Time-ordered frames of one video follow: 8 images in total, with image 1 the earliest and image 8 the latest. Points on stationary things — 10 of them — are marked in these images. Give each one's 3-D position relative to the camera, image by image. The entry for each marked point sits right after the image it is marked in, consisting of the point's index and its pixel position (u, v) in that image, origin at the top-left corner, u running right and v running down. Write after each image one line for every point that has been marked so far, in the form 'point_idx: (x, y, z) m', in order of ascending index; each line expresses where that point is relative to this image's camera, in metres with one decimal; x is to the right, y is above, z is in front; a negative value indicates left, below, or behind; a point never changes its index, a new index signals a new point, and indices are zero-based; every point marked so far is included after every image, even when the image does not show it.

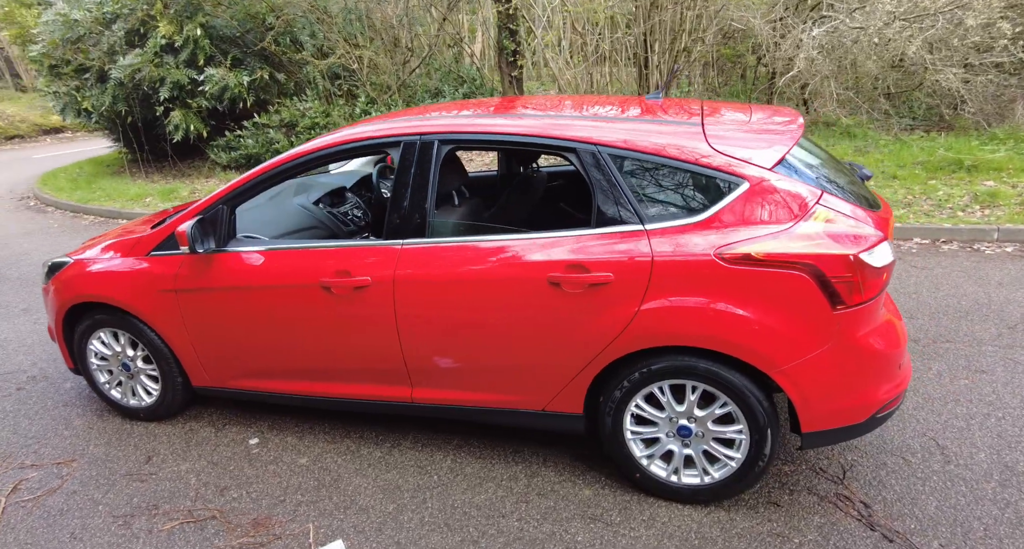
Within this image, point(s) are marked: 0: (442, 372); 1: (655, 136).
0: (-0.3, -0.4, +2.7) m
1: (+0.5, +0.6, +2.5) m
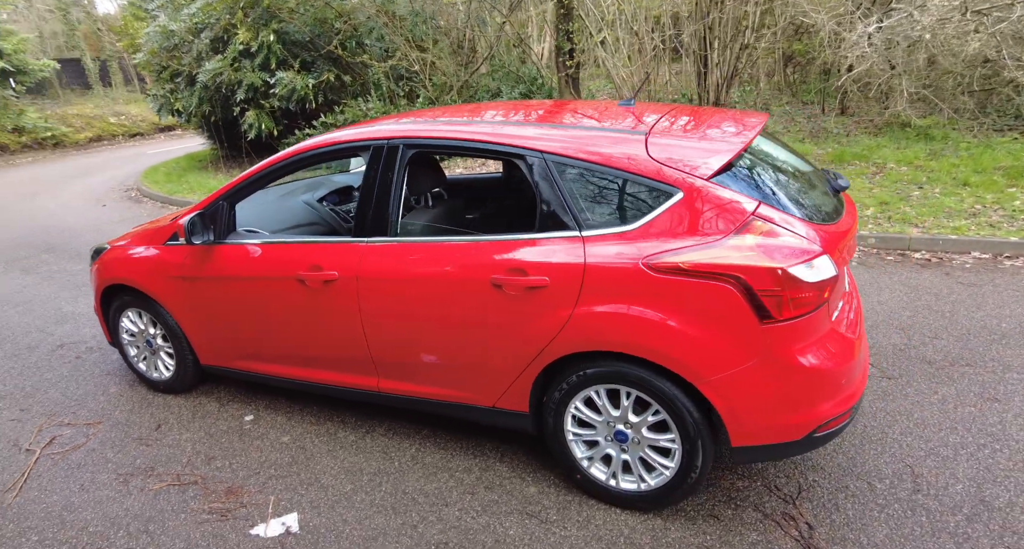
0: (-0.5, -0.4, +2.9) m
1: (+0.3, +0.6, +2.5) m
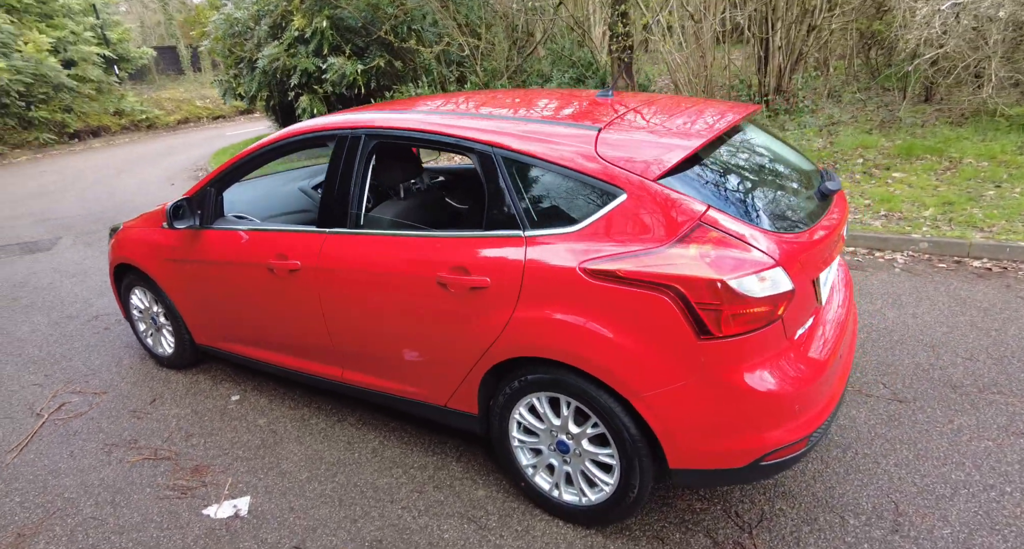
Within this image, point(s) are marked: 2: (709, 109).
0: (-0.7, -0.4, +2.8) m
1: (+0.1, +0.6, +2.4) m
2: (+0.9, +0.8, +2.8) m
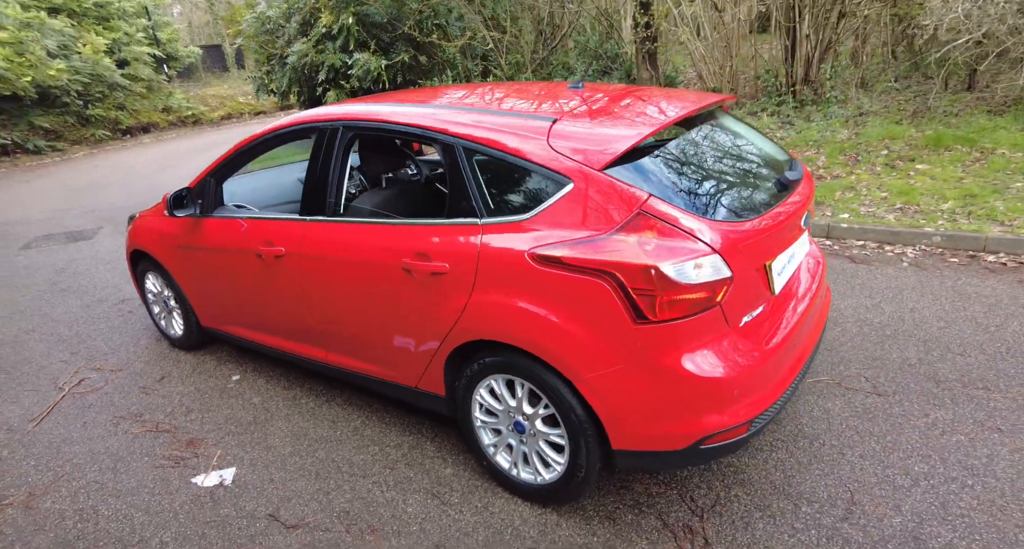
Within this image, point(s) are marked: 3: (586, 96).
0: (-0.8, -0.3, +3.0) m
1: (0.0, +0.6, +2.5) m
2: (+0.8, +0.8, +2.8) m
3: (+0.4, +0.9, +3.0) m
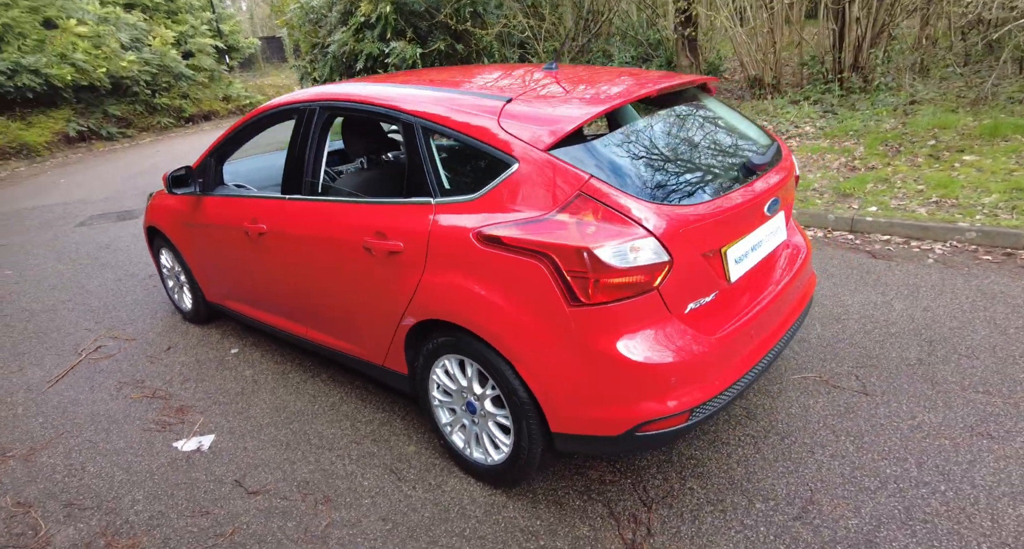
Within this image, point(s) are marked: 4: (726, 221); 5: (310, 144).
0: (-1.0, -0.2, +3.1) m
1: (-0.2, +0.7, +2.5) m
2: (+0.6, +0.9, +2.8) m
3: (+0.3, +1.0, +2.9) m
4: (+0.8, +0.2, +2.2) m
5: (-1.0, +0.6, +3.0) m
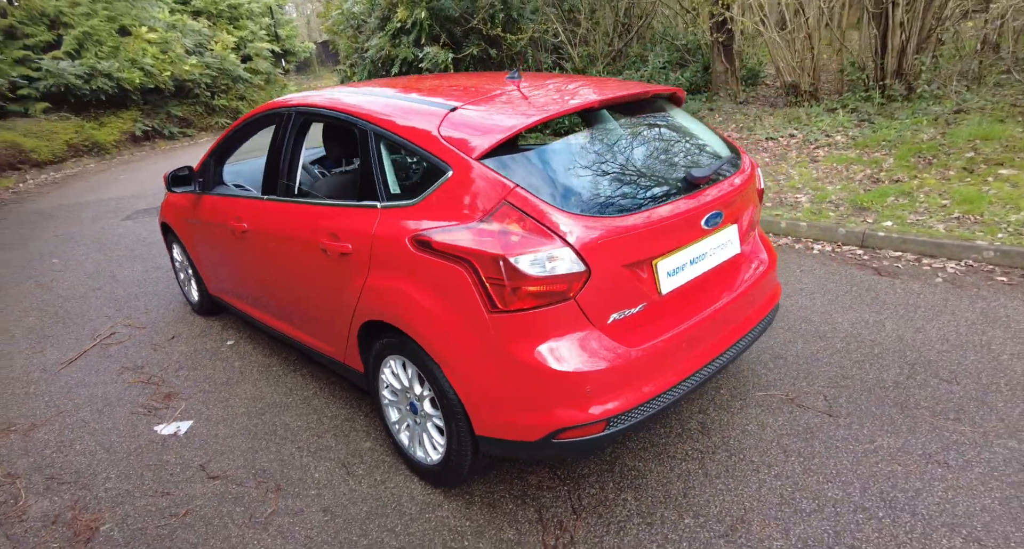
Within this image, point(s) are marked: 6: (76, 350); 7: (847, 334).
0: (-1.2, -0.2, +3.2) m
1: (-0.4, +0.7, +2.5) m
2: (+0.5, +0.9, +2.8) m
3: (+0.1, +0.9, +3.0) m
4: (+0.5, +0.2, +2.2) m
5: (-1.2, +0.7, +3.1) m
6: (-3.0, -0.5, +4.2) m
7: (+2.0, -0.3, +3.5) m
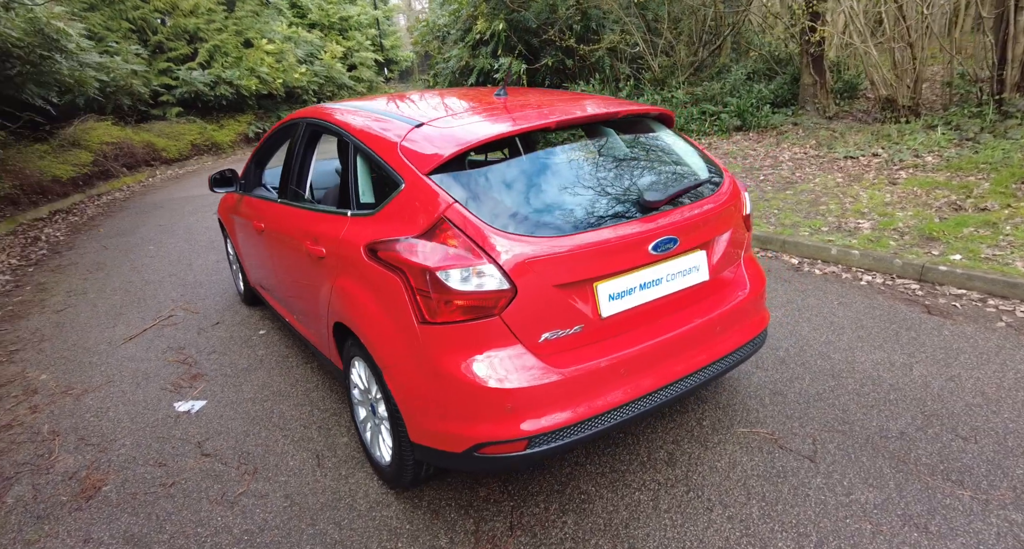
0: (-1.2, -0.2, +3.4) m
1: (-0.5, +0.6, +2.7) m
2: (+0.4, +0.8, +2.7) m
3: (0.0, +0.9, +3.0) m
4: (+0.3, +0.1, +2.2) m
5: (-1.2, +0.7, +3.3) m
6: (-2.9, -0.4, +4.7) m
7: (+1.9, -0.5, +3.2) m
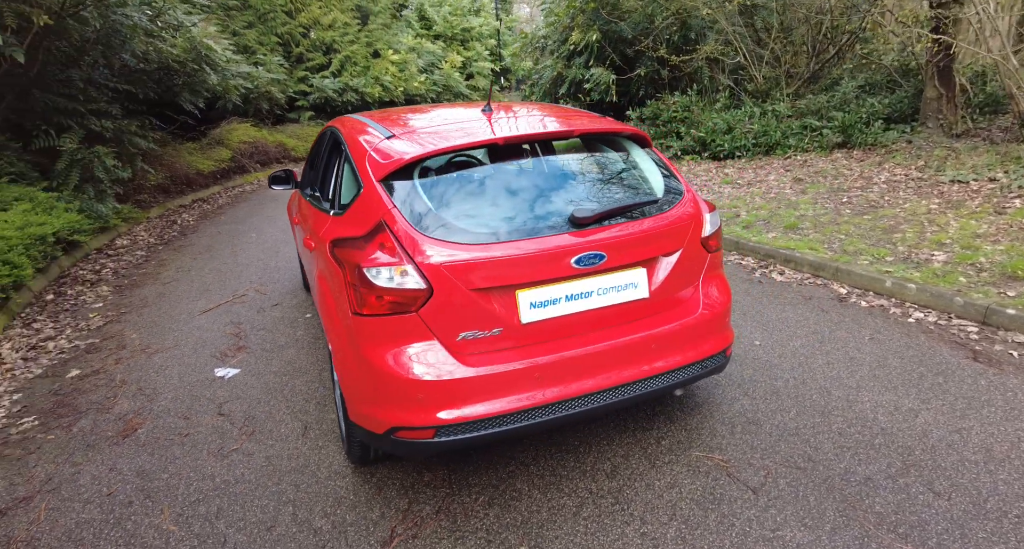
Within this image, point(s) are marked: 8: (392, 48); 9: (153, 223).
0: (-1.2, -0.1, +3.8) m
1: (-0.7, +0.7, +2.9) m
2: (+0.2, +0.7, +2.8) m
3: (0.0, +0.8, +3.2) m
4: (0.0, 0.0, +2.3) m
5: (-1.1, +0.7, +3.7) m
6: (-2.7, -0.3, +5.4) m
7: (+1.7, -0.7, +3.0) m
8: (-3.7, +7.2, +19.0) m
9: (-5.4, +0.8, +9.1) m
